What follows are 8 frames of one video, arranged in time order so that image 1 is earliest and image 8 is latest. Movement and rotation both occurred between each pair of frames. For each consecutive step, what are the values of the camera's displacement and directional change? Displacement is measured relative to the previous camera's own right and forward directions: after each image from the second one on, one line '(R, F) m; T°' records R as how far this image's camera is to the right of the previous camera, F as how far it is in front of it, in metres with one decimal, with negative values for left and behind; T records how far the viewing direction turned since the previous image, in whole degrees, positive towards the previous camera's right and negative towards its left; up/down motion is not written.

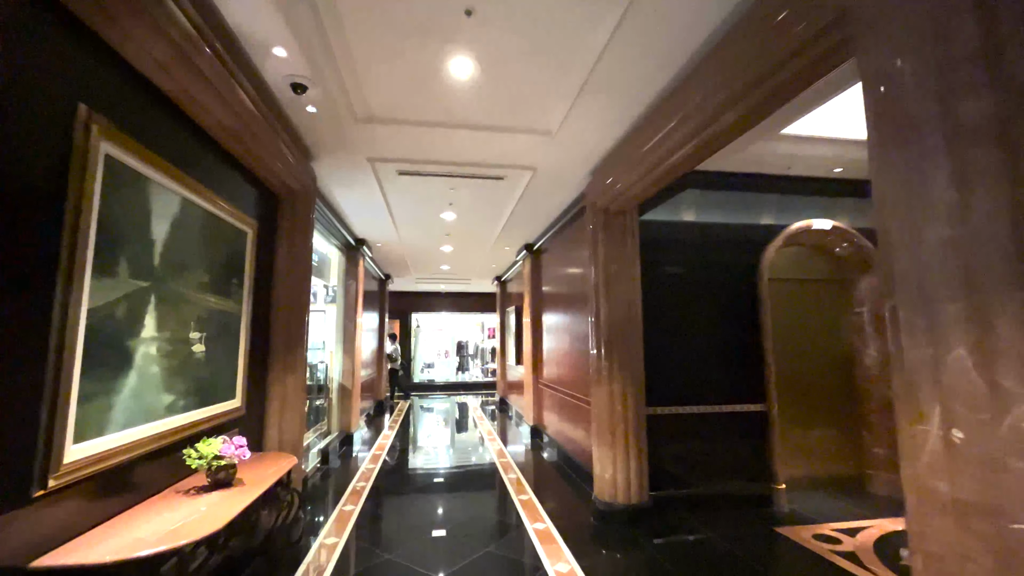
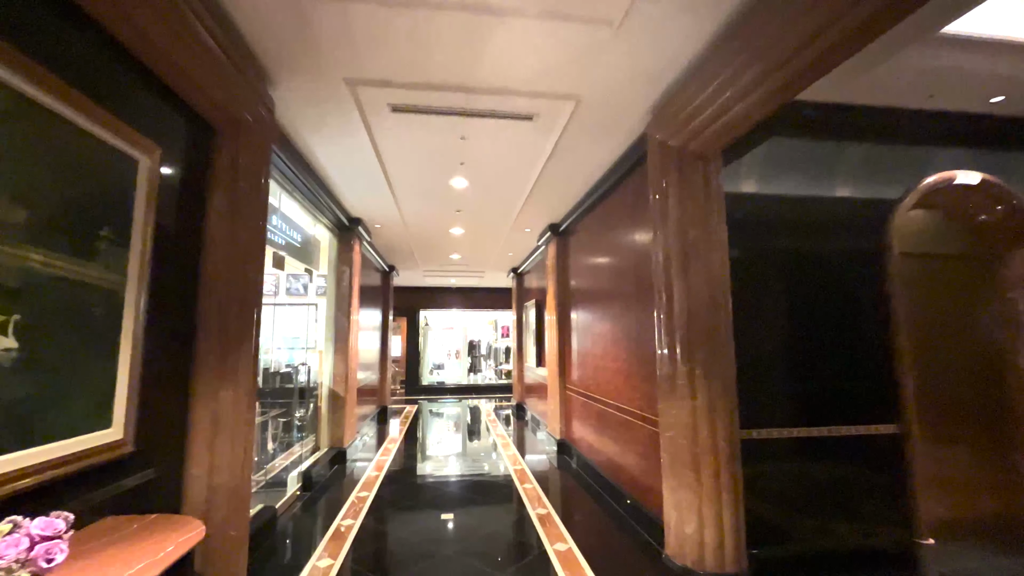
(-0.1, +1.0) m; -1°
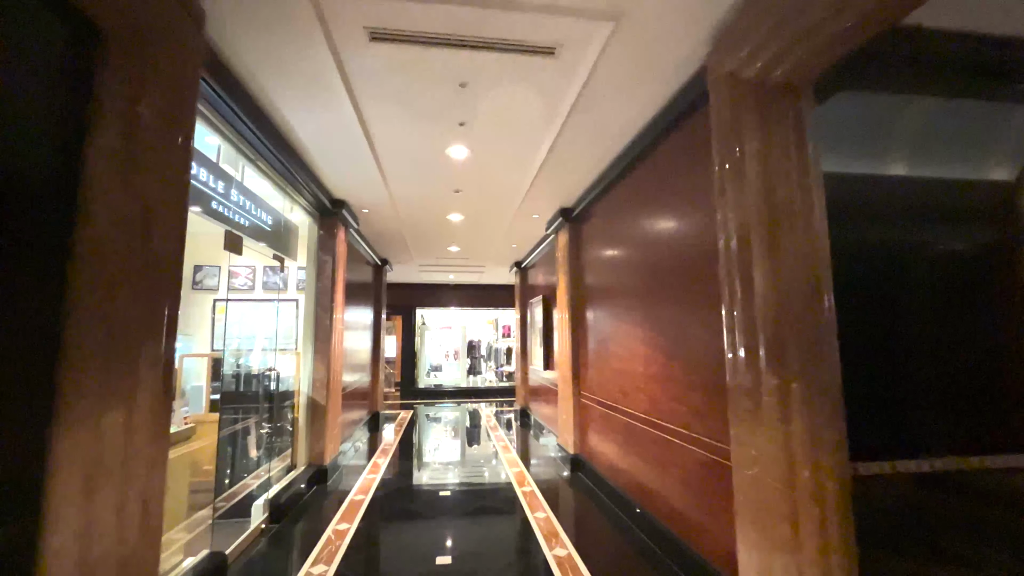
(-0.1, +0.7) m; 0°
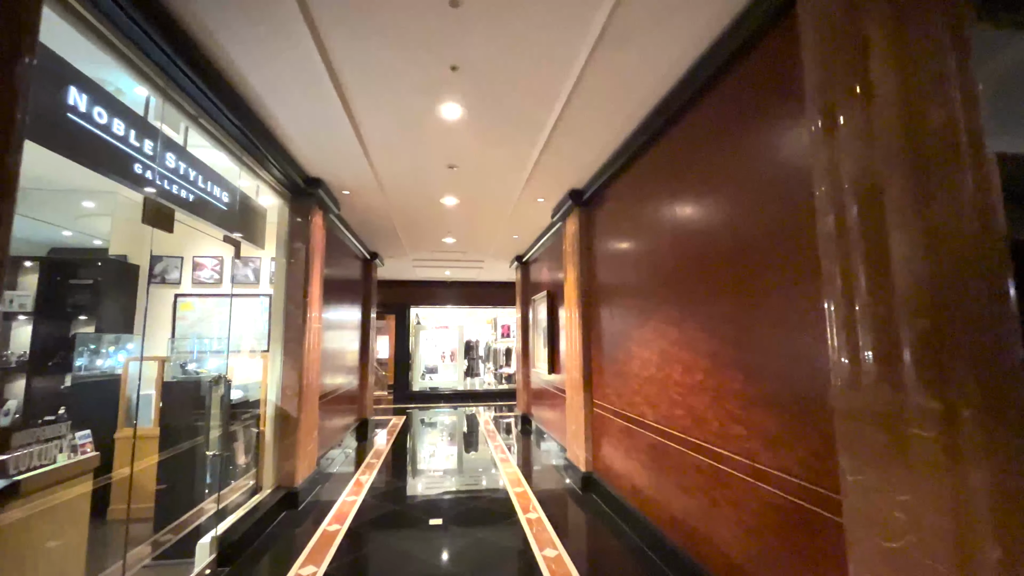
(0.0, +0.6) m; 0°
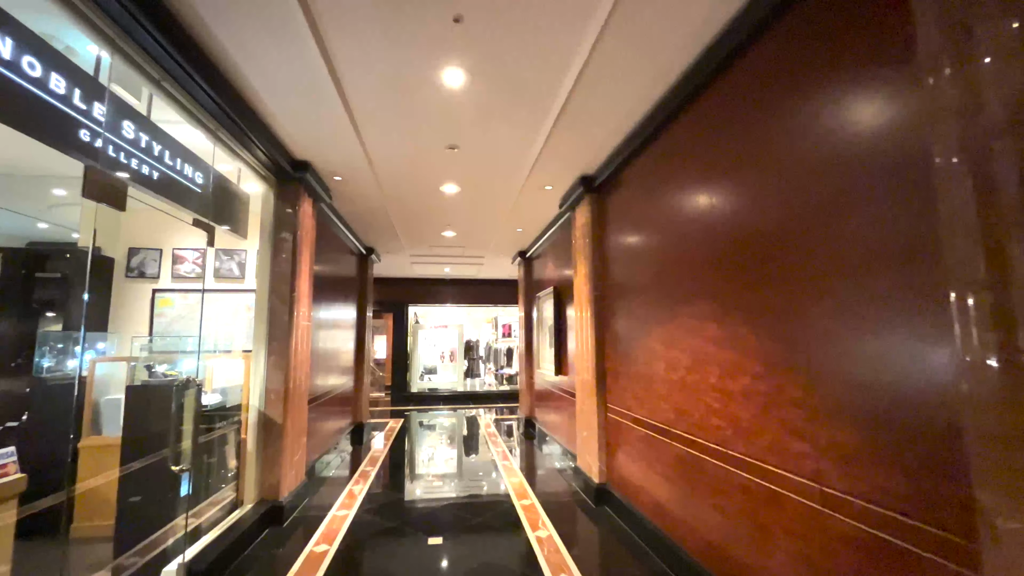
(-0.1, +0.3) m; 0°
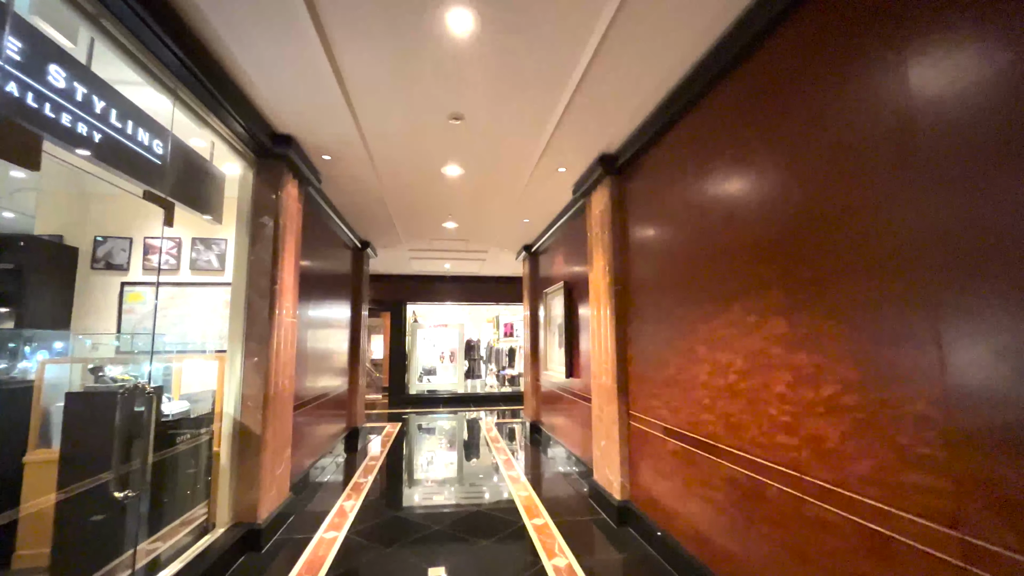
(-0.1, +0.4) m; 0°
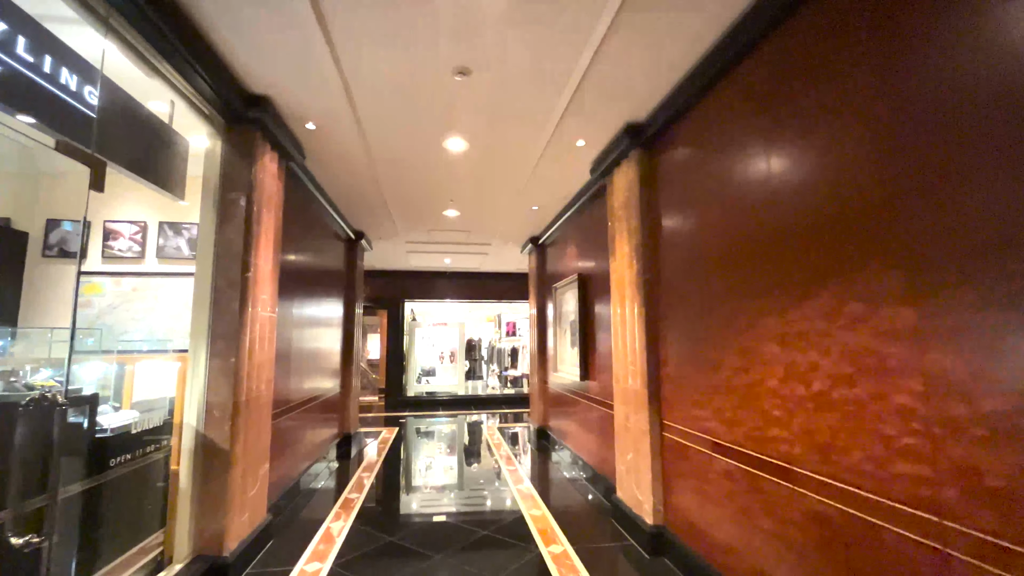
(-0.1, +0.5) m; 0°
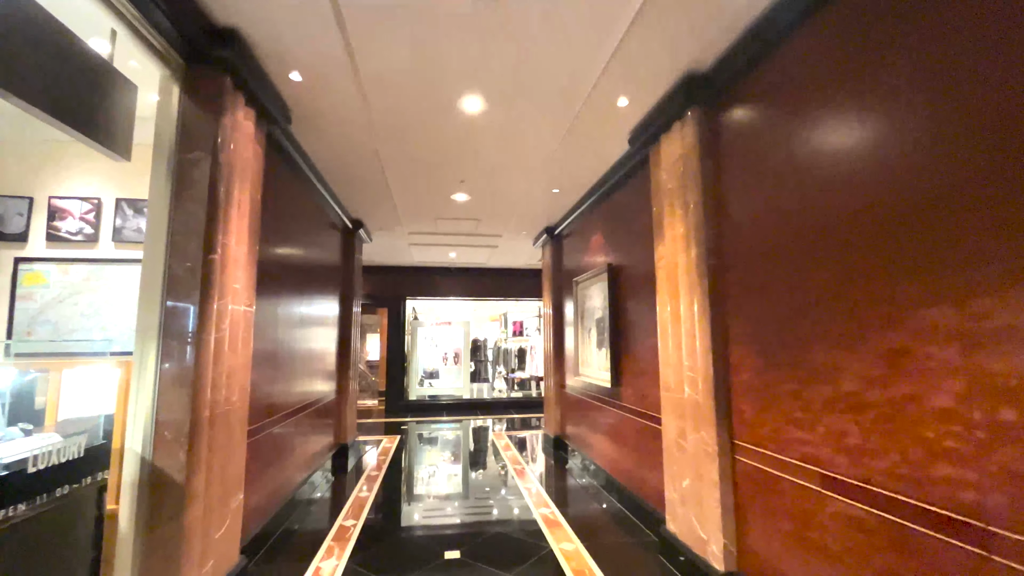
(-0.2, +0.6) m; 0°
